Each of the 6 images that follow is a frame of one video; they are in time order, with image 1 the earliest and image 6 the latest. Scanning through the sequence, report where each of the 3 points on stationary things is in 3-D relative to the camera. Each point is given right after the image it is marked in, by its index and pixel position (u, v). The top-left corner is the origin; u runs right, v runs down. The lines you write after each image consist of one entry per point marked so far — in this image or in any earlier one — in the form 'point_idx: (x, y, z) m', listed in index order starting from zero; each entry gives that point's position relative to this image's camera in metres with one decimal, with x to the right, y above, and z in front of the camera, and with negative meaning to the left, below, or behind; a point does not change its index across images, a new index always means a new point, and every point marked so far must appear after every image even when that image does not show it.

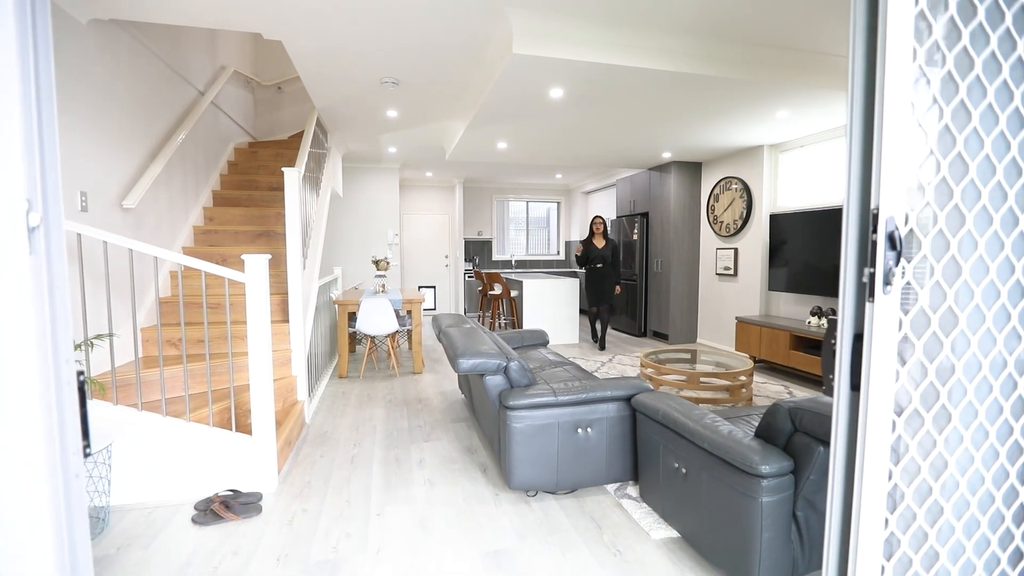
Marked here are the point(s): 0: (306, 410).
0: (-1.4, -0.8, +3.2) m
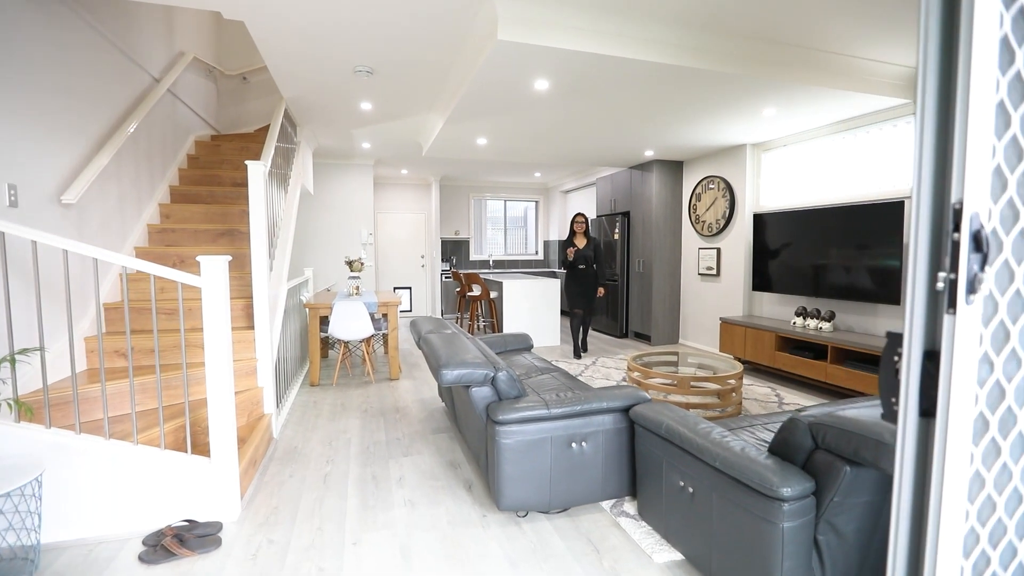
0: (-1.5, -0.8, +3.0) m
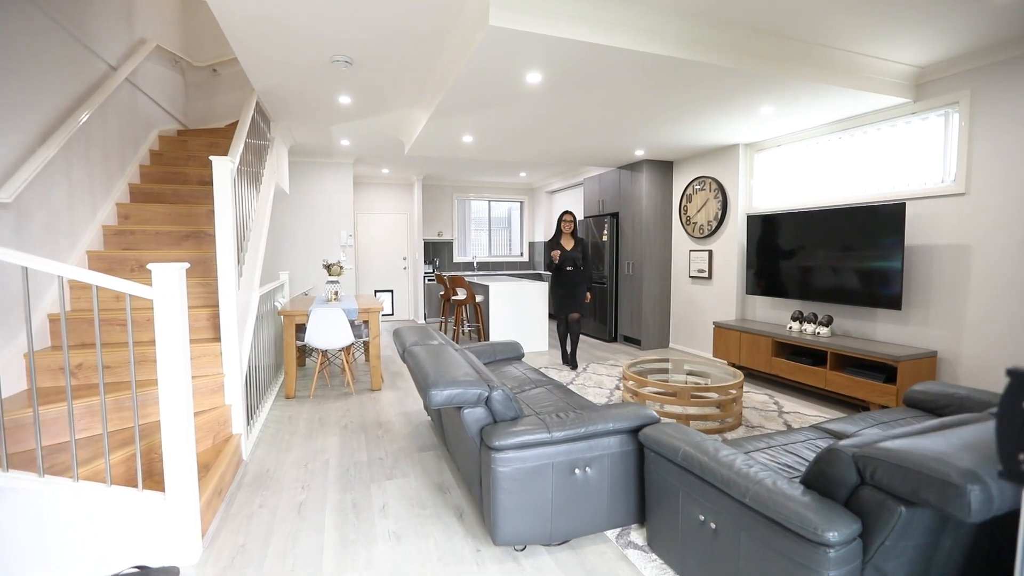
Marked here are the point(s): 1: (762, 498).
0: (-1.5, -0.9, +2.7) m
1: (+0.7, -0.6, +1.3) m
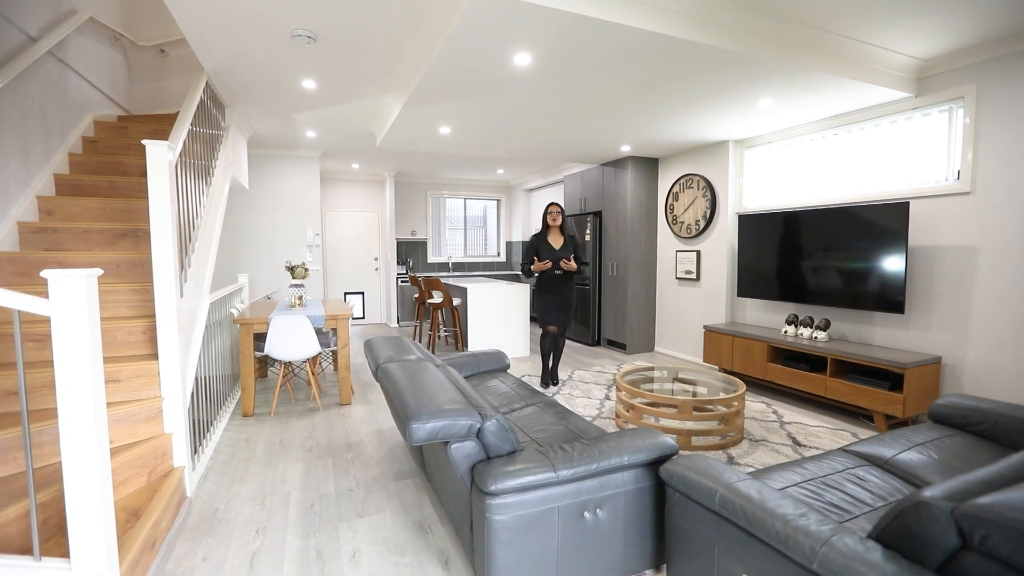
0: (-1.6, -0.9, +2.3) m
1: (+0.7, -0.6, +1.1) m
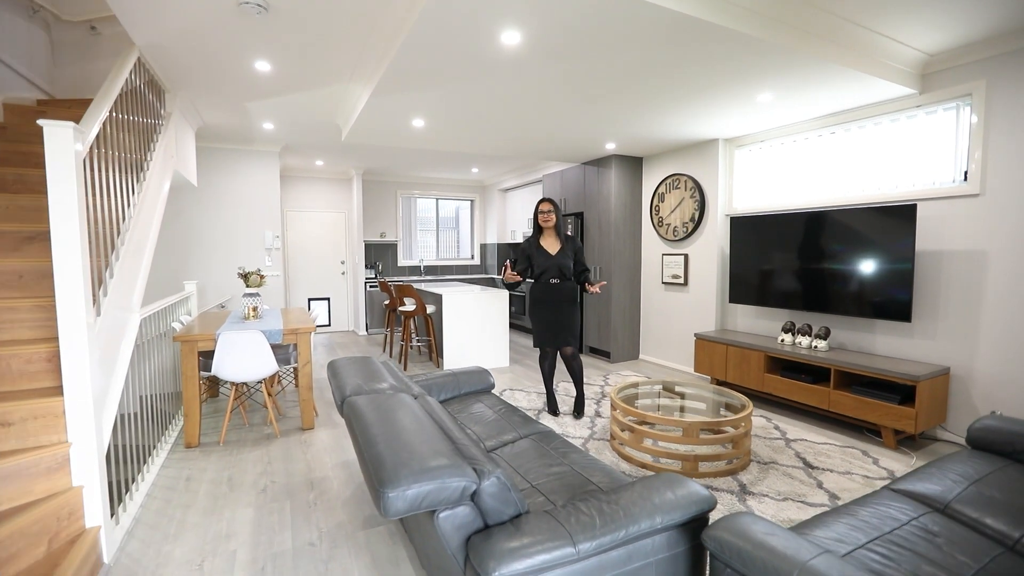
0: (-1.6, -1.0, +1.9) m
1: (+0.8, -0.7, +0.8) m
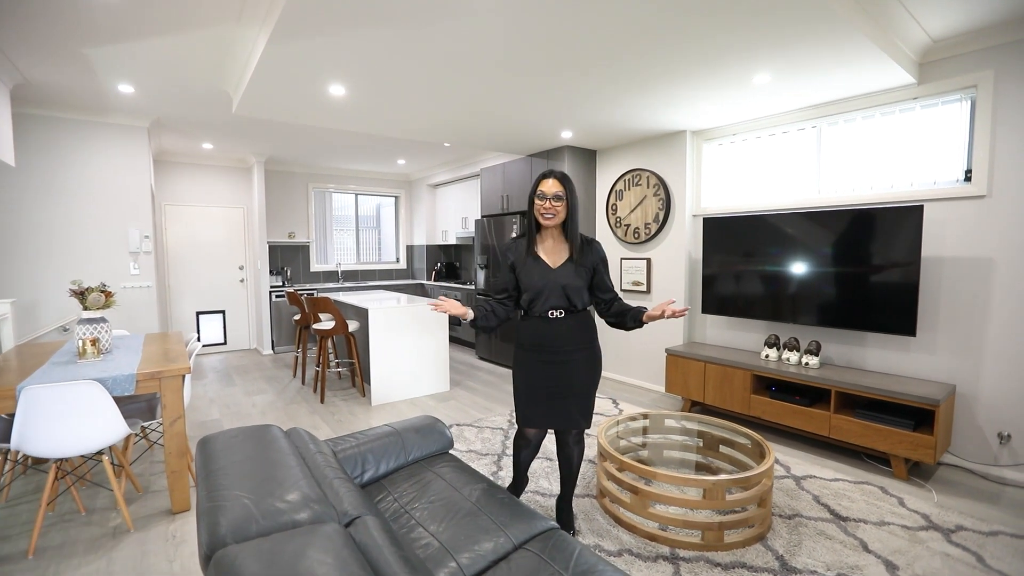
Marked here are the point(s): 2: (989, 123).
0: (-1.6, -1.1, +0.9) m
1: (+0.9, -0.7, +0.2) m
2: (+2.7, +0.9, +2.7) m
